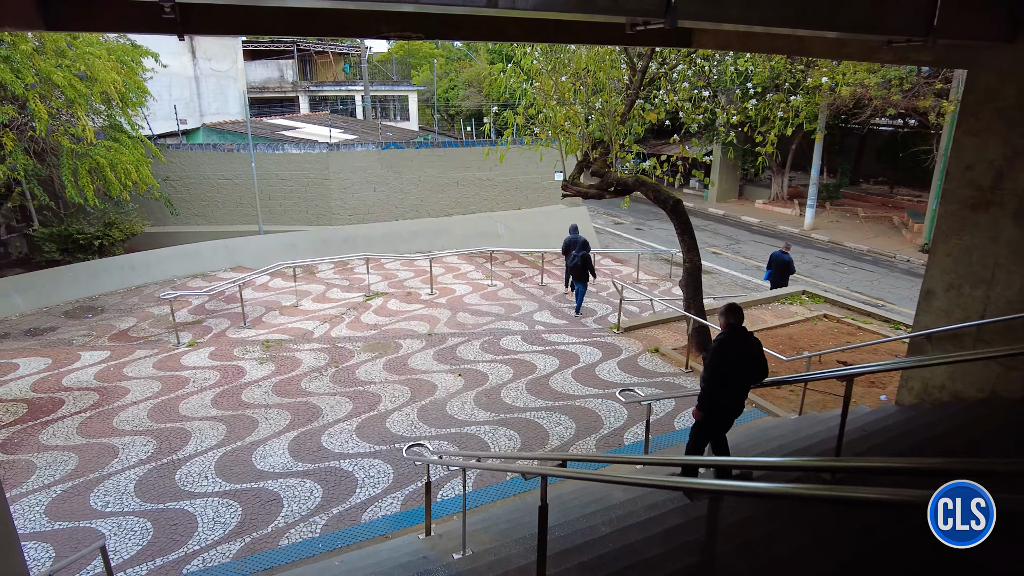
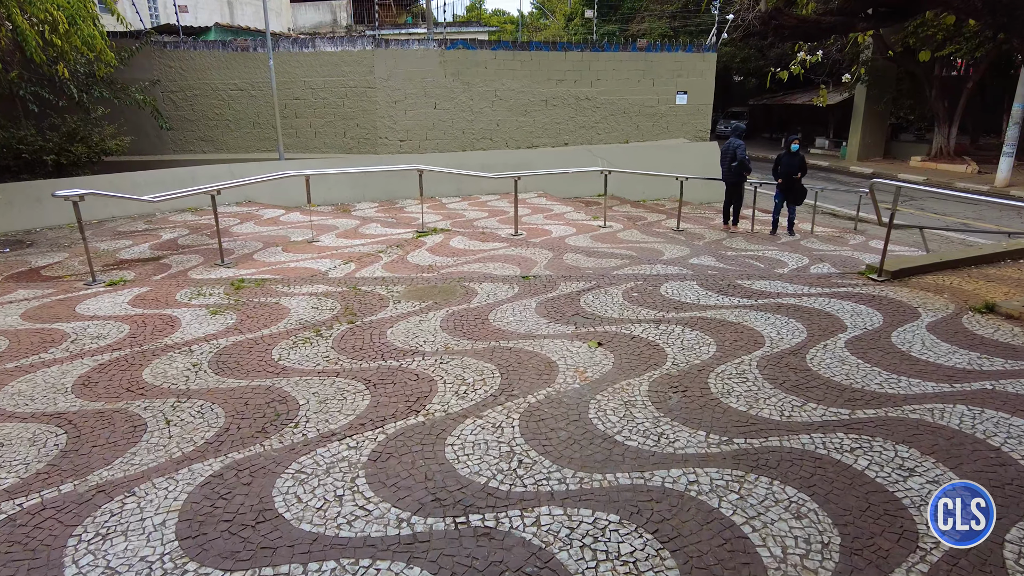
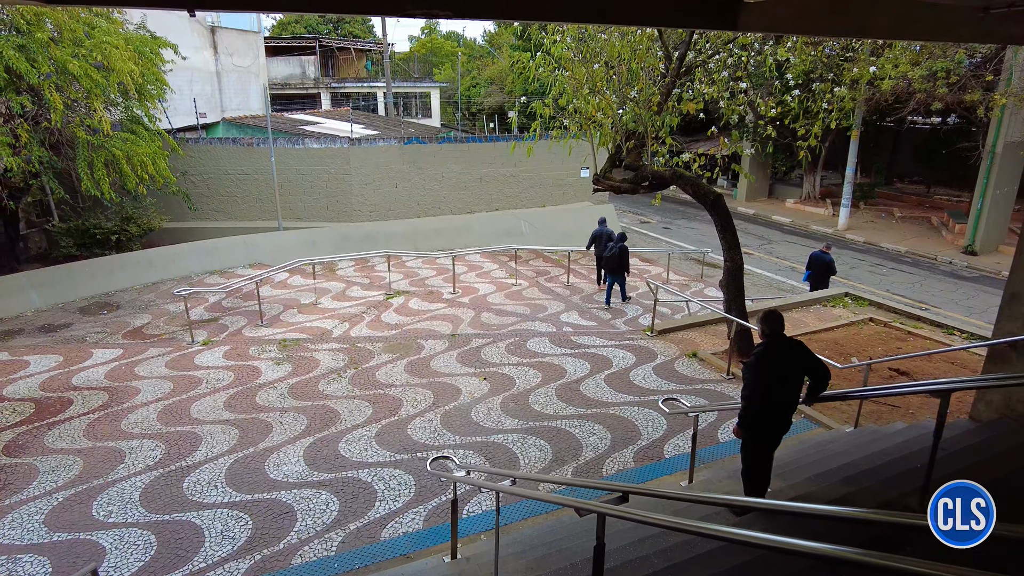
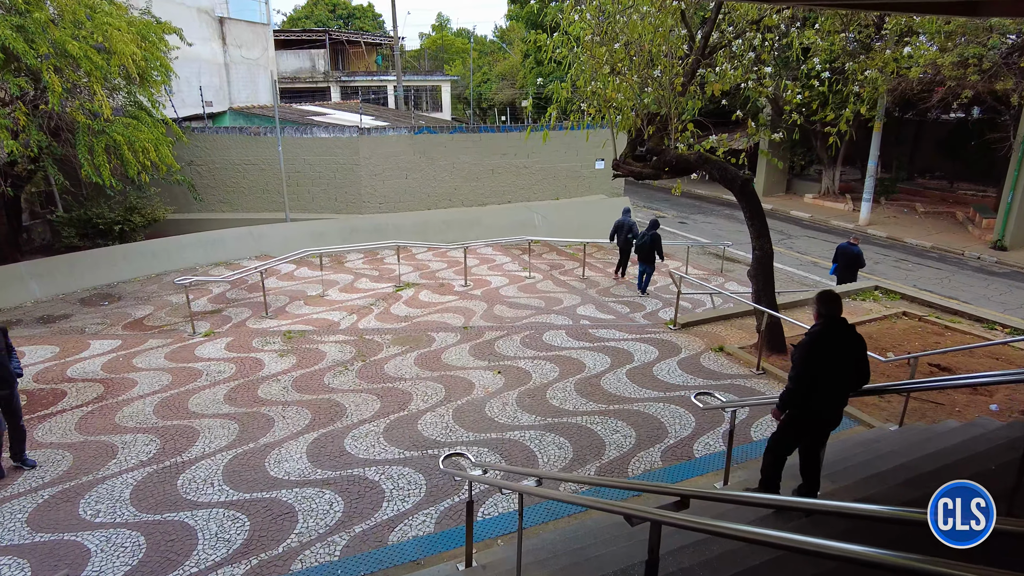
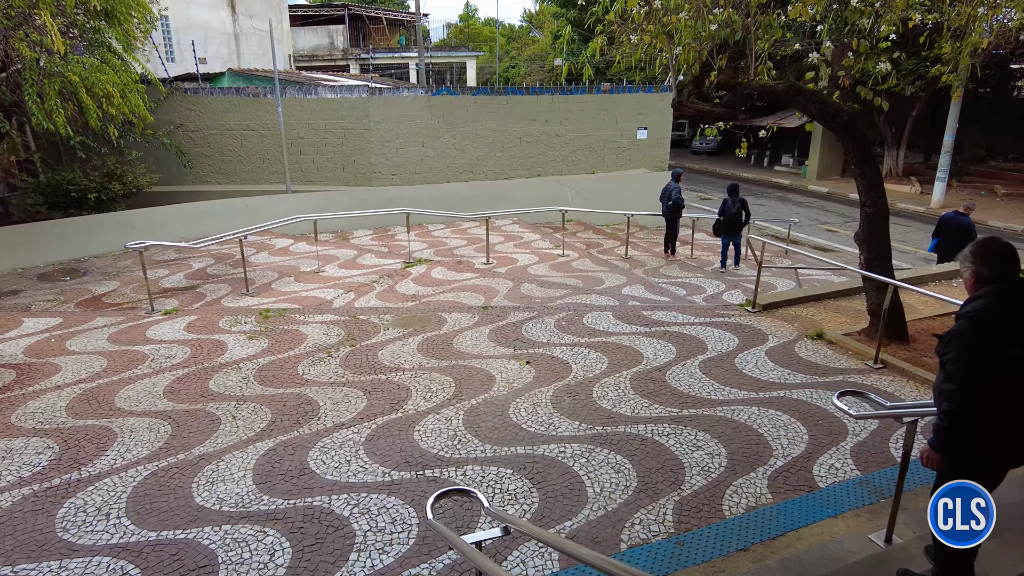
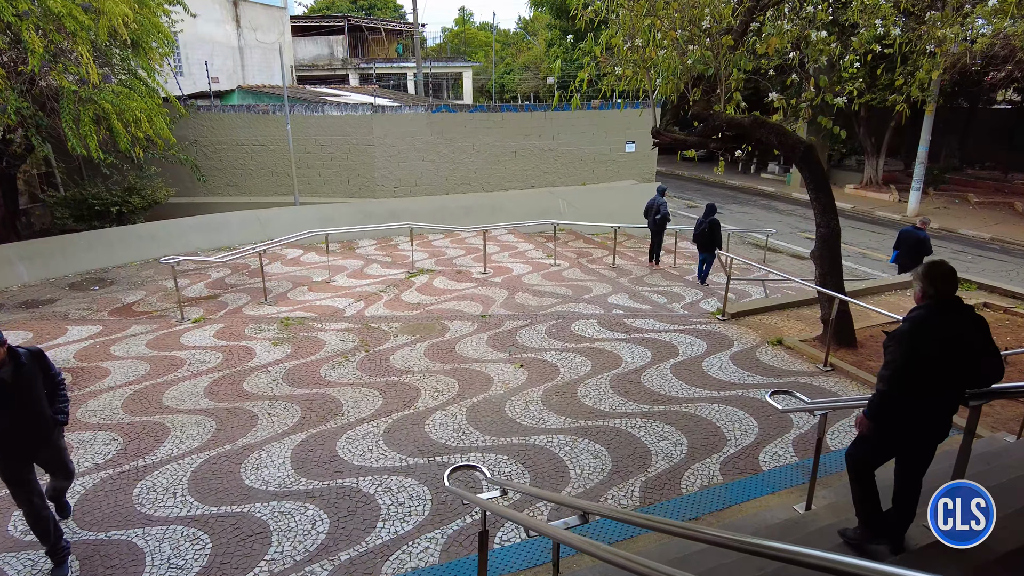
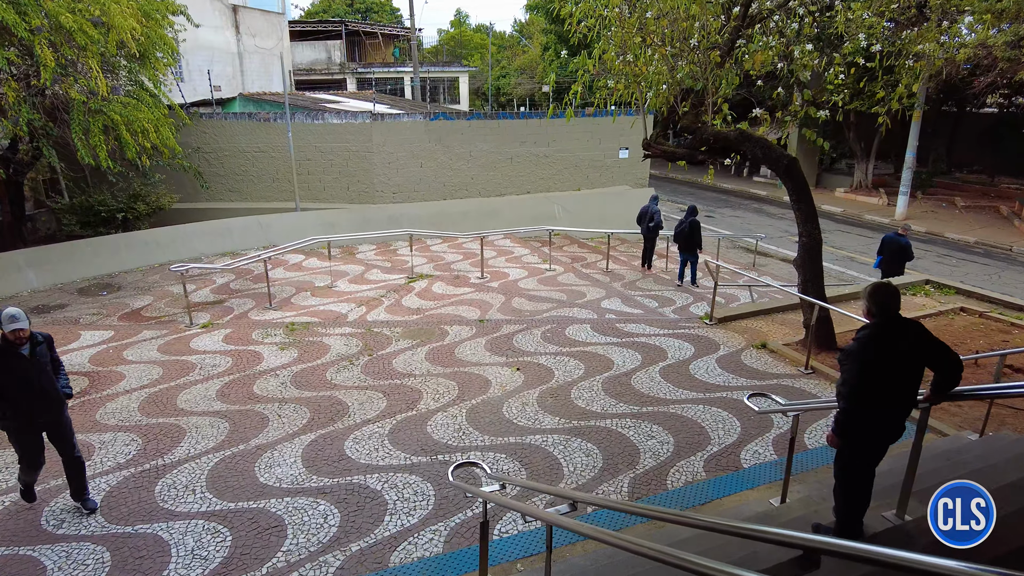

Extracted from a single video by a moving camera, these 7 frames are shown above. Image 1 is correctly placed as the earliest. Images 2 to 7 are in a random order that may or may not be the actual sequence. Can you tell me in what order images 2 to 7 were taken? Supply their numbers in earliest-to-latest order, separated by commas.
3, 4, 7, 6, 5, 2
